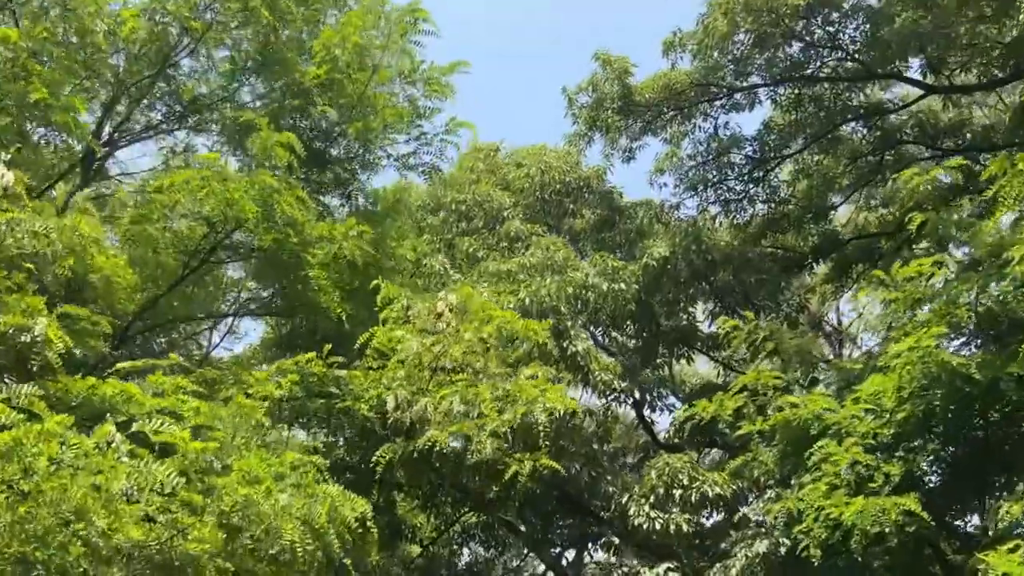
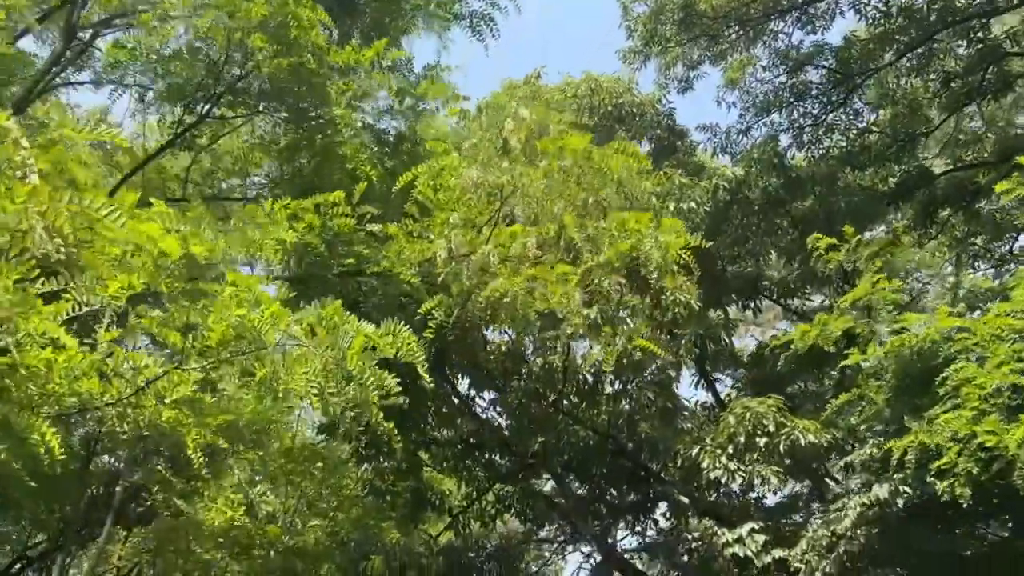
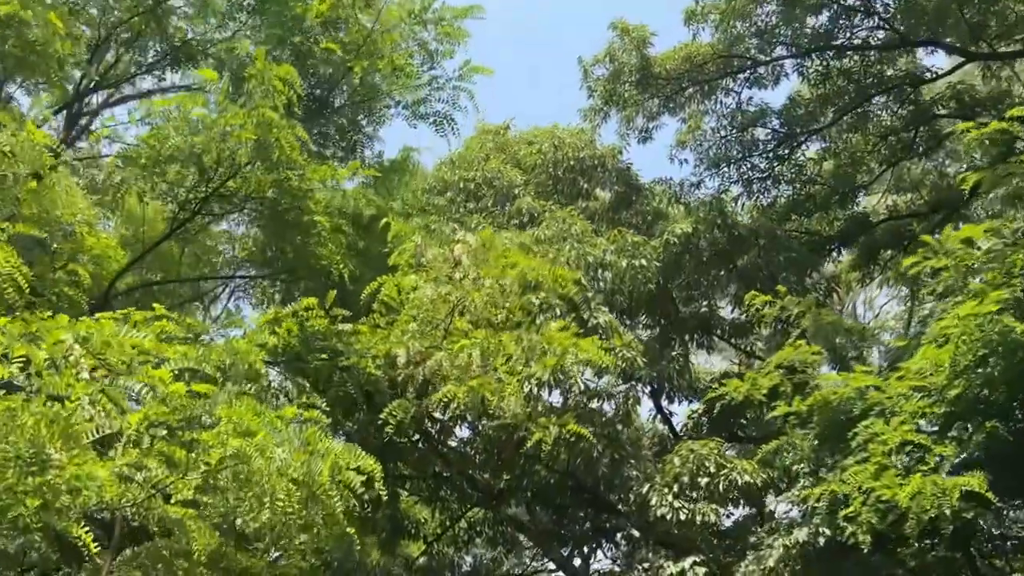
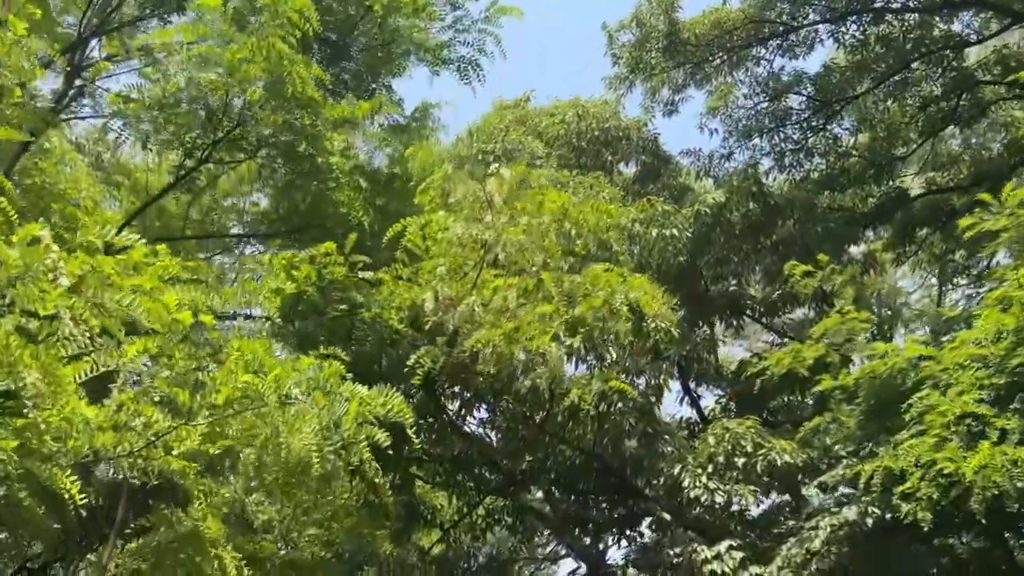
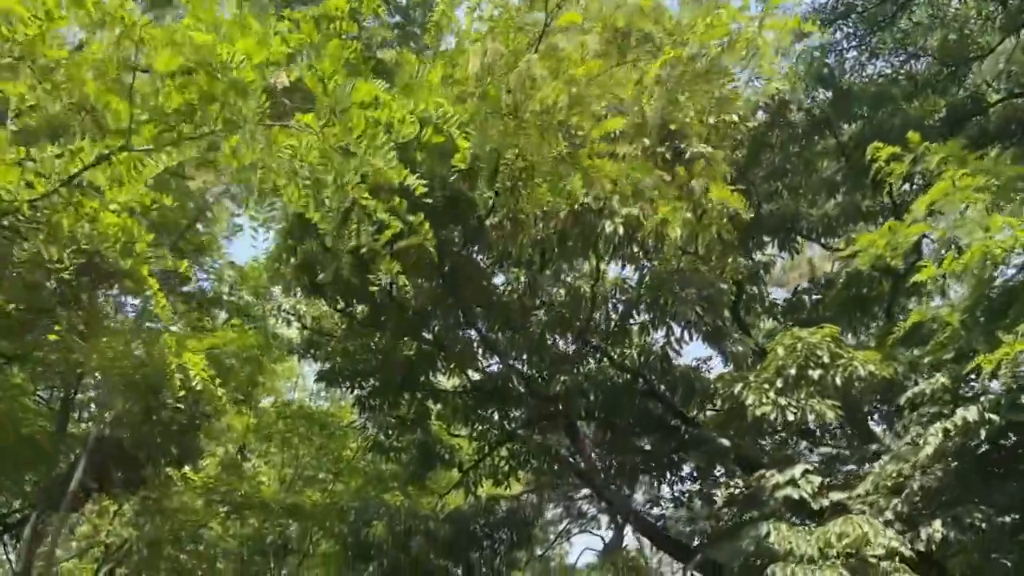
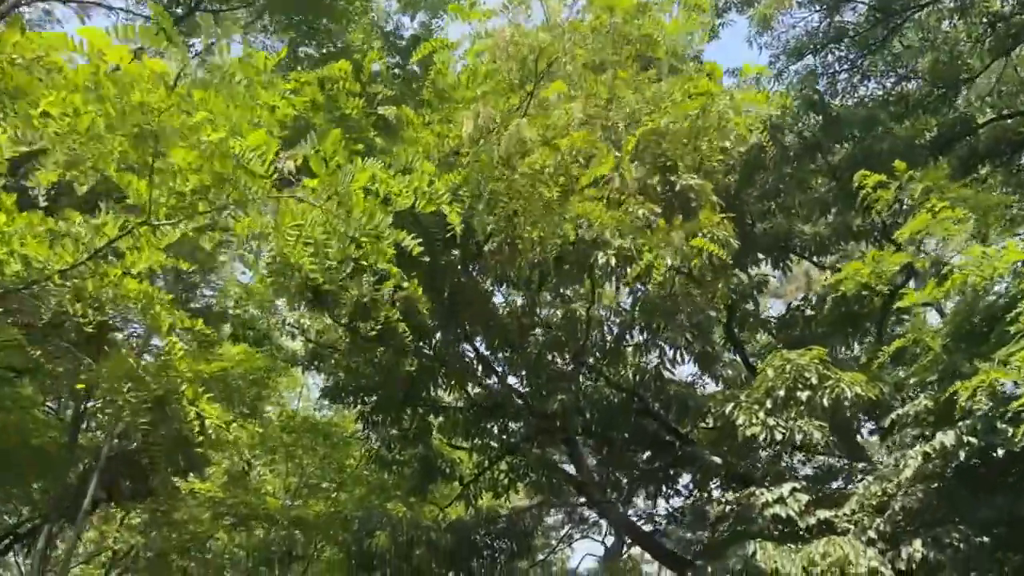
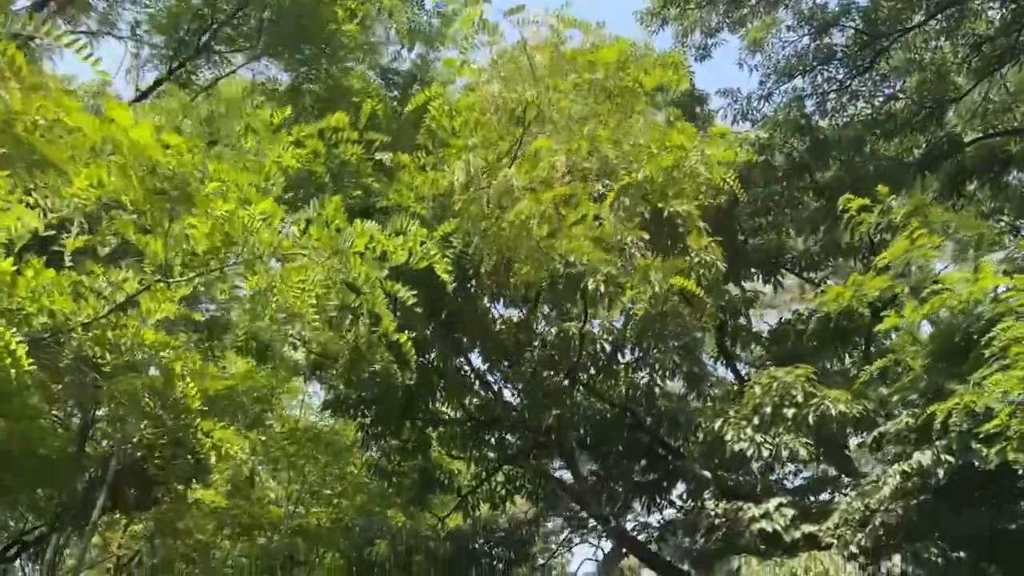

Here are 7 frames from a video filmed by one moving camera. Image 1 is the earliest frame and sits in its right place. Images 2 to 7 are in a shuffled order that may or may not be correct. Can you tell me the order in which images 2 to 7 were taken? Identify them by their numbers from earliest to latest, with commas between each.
3, 4, 2, 7, 6, 5
